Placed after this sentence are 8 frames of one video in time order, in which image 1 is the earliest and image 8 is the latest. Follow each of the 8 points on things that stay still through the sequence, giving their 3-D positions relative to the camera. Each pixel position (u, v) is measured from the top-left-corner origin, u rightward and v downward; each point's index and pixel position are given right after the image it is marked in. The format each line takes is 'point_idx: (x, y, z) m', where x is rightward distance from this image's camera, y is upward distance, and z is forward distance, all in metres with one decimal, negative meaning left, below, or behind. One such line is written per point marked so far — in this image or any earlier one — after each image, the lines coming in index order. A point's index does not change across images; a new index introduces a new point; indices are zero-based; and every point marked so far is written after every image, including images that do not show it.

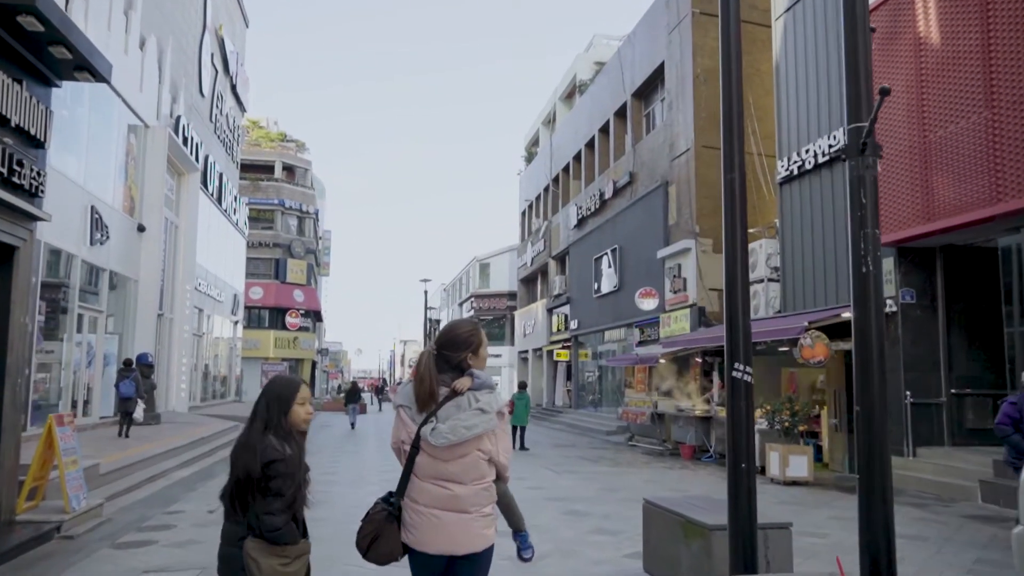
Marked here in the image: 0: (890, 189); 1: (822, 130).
0: (+6.4, +1.7, +13.4) m
1: (+6.3, +3.2, +16.1) m
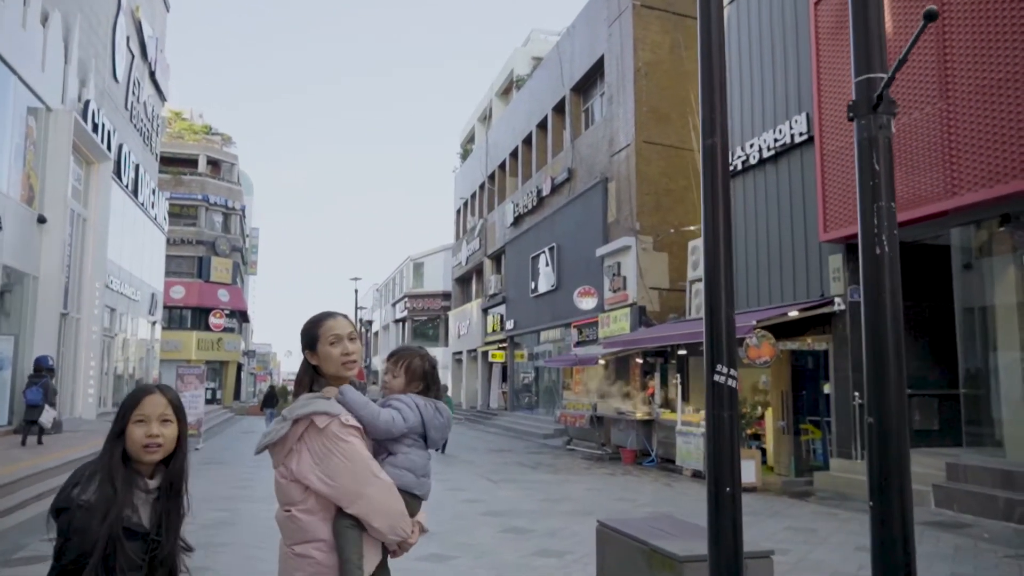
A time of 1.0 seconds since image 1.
0: (+5.4, +1.7, +12.9) m
1: (+5.0, +3.2, +15.7) m
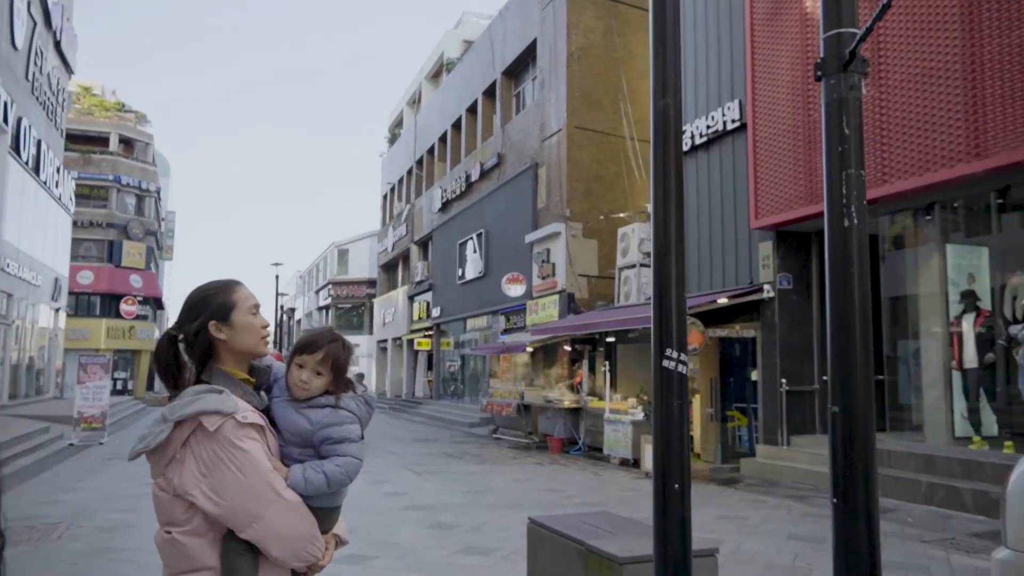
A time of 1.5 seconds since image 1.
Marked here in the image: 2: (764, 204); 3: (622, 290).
0: (+4.2, +1.9, +12.9) m
1: (+3.6, +3.5, +15.6) m
2: (+4.1, +1.4, +13.0) m
3: (+2.6, 0.0, +19.0) m
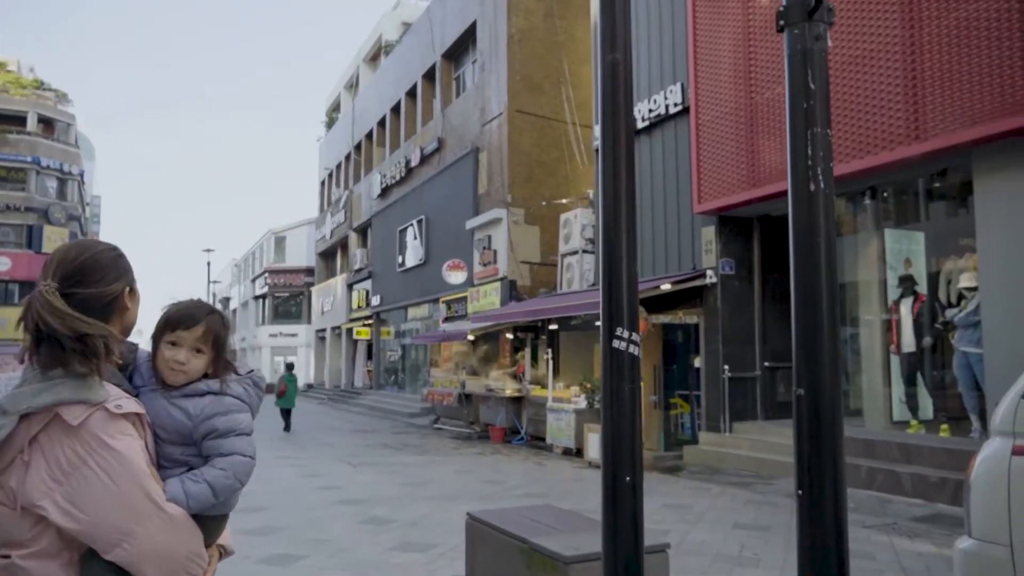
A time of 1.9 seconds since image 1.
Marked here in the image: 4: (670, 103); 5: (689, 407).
0: (+3.3, +2.1, +12.8) m
1: (+2.5, +3.7, +15.4) m
2: (+3.2, +1.6, +12.9) m
3: (+1.2, +0.3, +18.7) m
4: (+2.8, +3.3, +14.3) m
5: (+3.1, -2.1, +14.1) m
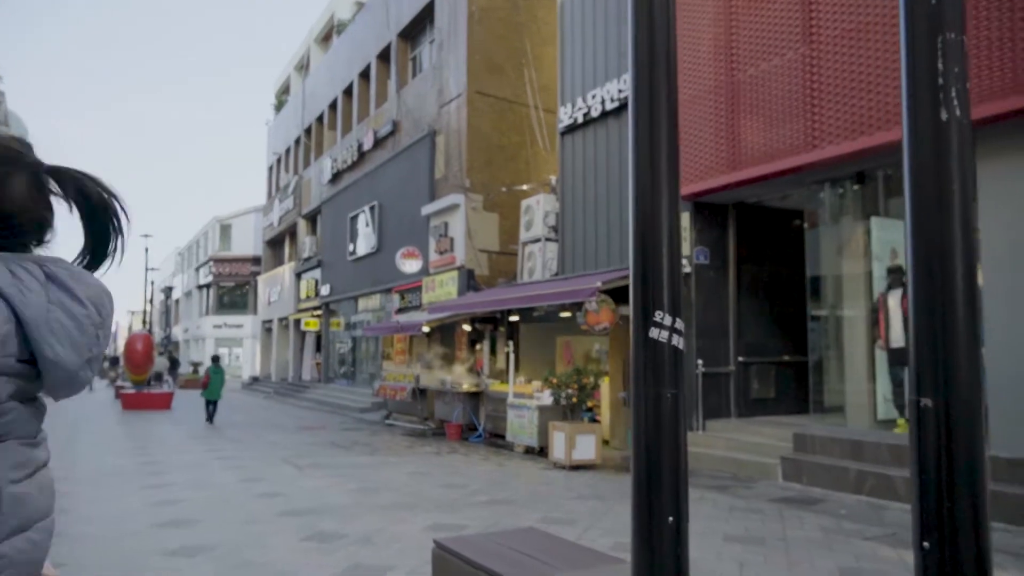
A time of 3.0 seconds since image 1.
0: (+2.7, +2.3, +12.0) m
1: (+1.8, +3.9, +14.5) m
2: (+2.6, +1.8, +12.1) m
3: (+0.3, +0.5, +17.9) m
4: (+2.2, +3.5, +13.5) m
5: (+2.4, -1.9, +13.4) m
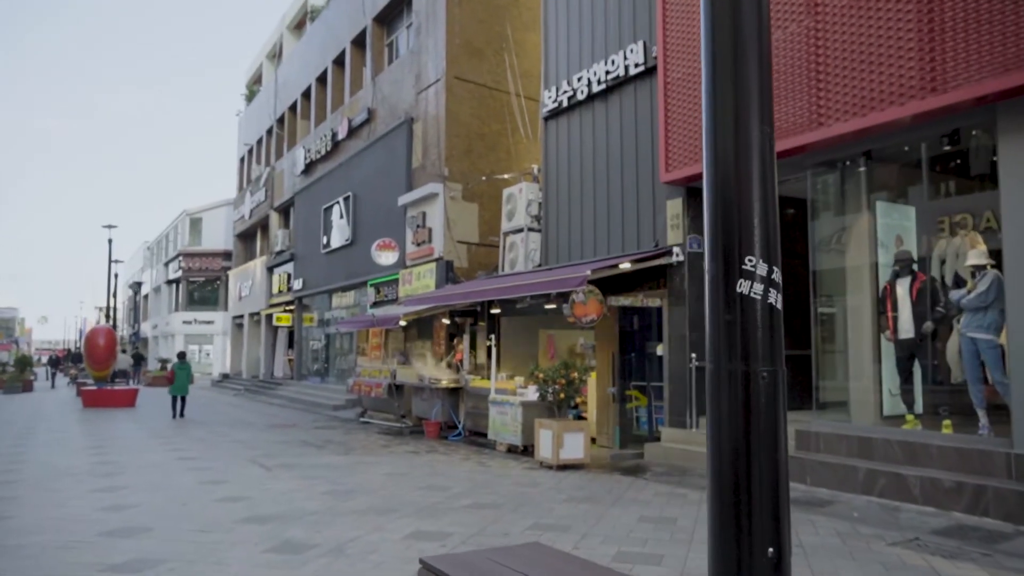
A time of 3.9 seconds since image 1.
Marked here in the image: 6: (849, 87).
0: (+2.5, +2.4, +11.4) m
1: (+1.5, +4.1, +13.9) m
2: (+2.4, +1.9, +11.5) m
3: (-0.1, +0.7, +17.2) m
4: (+1.9, +3.6, +12.9) m
5: (+2.2, -1.8, +12.7) m
6: (+3.8, +2.3, +9.0) m
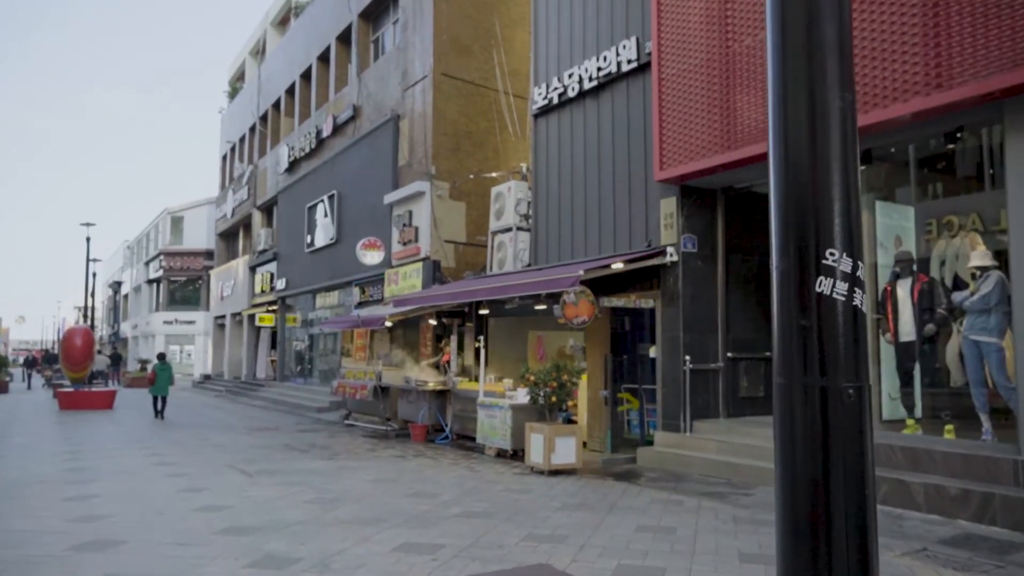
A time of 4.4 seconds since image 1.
0: (+2.4, +2.4, +11.1) m
1: (+1.3, +4.1, +13.6) m
2: (+2.2, +1.9, +11.3) m
3: (-0.4, +0.7, +16.9) m
4: (+1.8, +3.6, +12.6) m
5: (+2.0, -1.8, +12.5) m
6: (+3.7, +2.2, +8.8) m
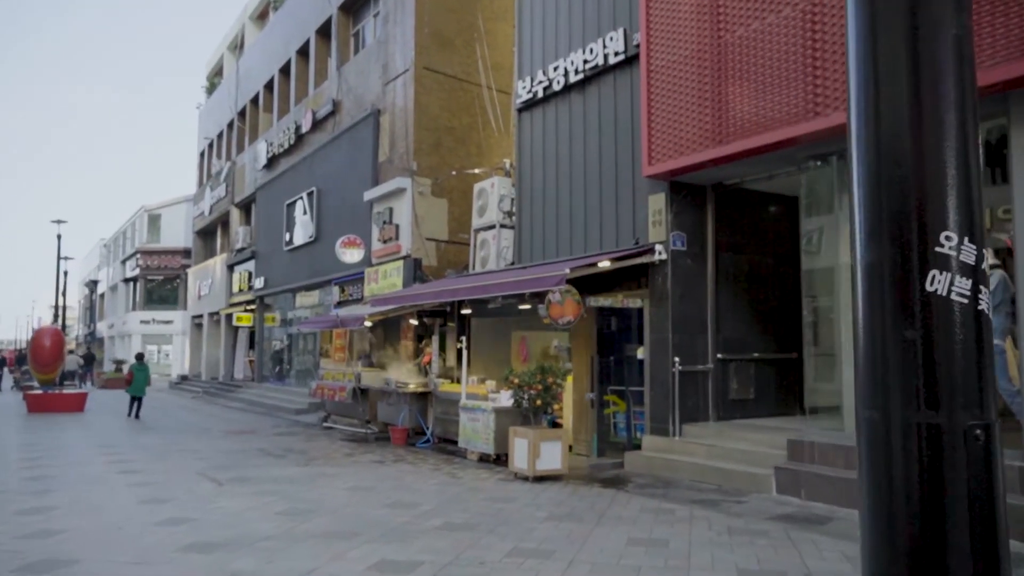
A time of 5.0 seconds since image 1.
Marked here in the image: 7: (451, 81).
0: (+2.1, +2.4, +10.8) m
1: (+1.0, +4.1, +13.2) m
2: (+2.0, +1.9, +10.9) m
3: (-0.7, +0.7, +16.4) m
4: (+1.5, +3.6, +12.2) m
5: (+1.7, -1.8, +12.1) m
6: (+3.6, +2.3, +8.5) m
7: (-1.5, +5.0, +19.2) m
